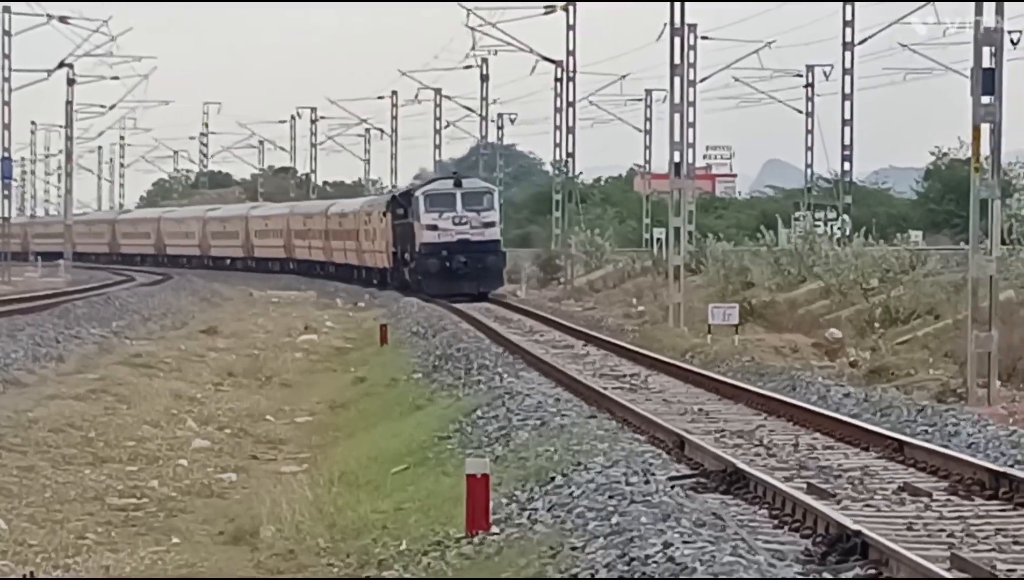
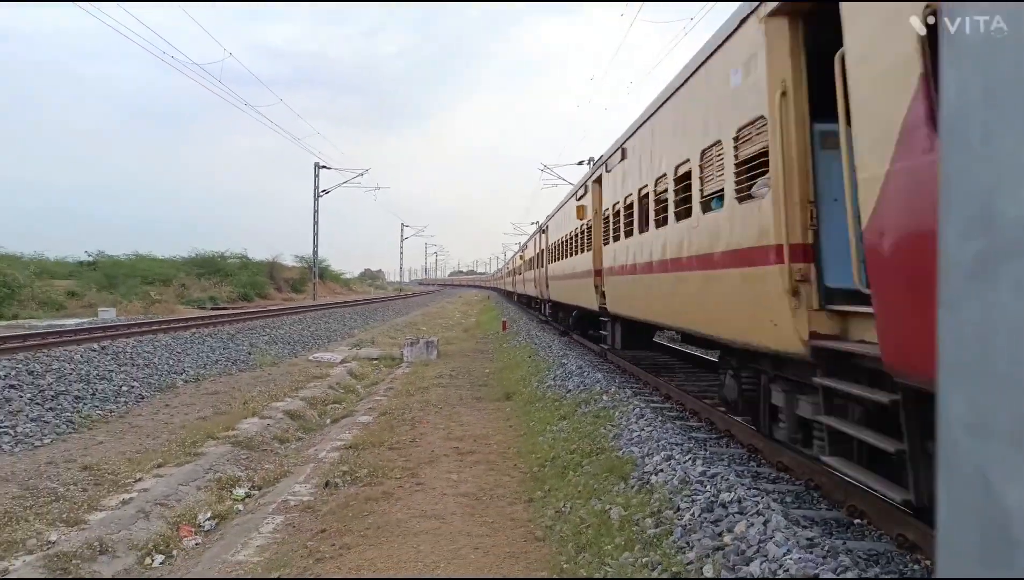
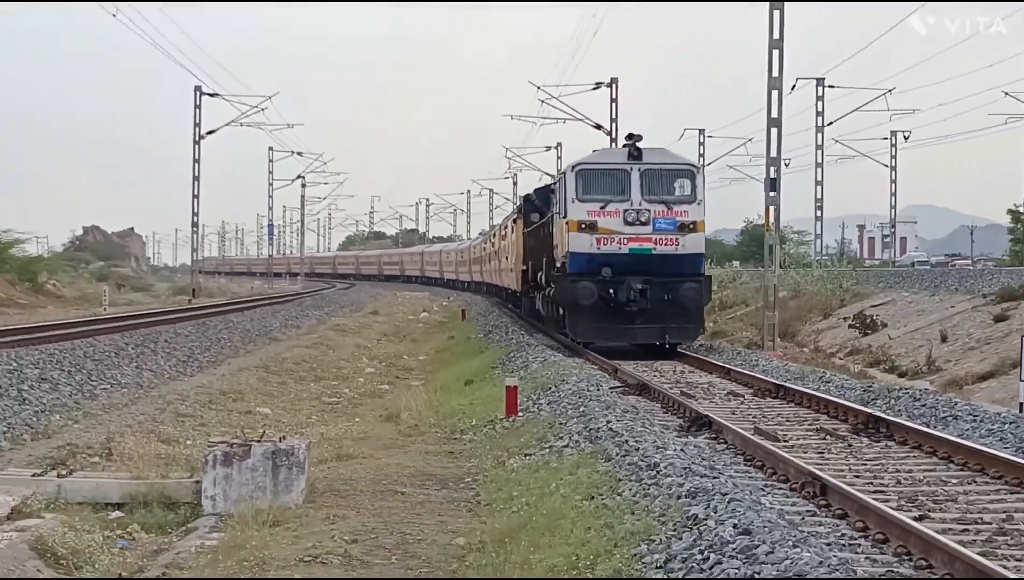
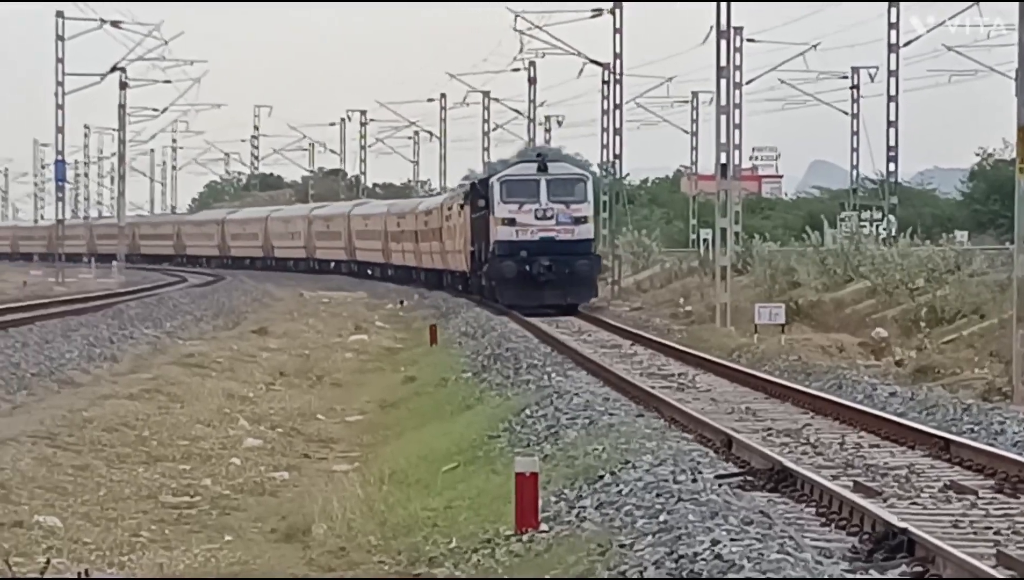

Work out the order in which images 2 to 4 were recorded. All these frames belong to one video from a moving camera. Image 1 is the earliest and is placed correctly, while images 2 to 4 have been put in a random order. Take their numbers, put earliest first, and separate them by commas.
4, 3, 2
